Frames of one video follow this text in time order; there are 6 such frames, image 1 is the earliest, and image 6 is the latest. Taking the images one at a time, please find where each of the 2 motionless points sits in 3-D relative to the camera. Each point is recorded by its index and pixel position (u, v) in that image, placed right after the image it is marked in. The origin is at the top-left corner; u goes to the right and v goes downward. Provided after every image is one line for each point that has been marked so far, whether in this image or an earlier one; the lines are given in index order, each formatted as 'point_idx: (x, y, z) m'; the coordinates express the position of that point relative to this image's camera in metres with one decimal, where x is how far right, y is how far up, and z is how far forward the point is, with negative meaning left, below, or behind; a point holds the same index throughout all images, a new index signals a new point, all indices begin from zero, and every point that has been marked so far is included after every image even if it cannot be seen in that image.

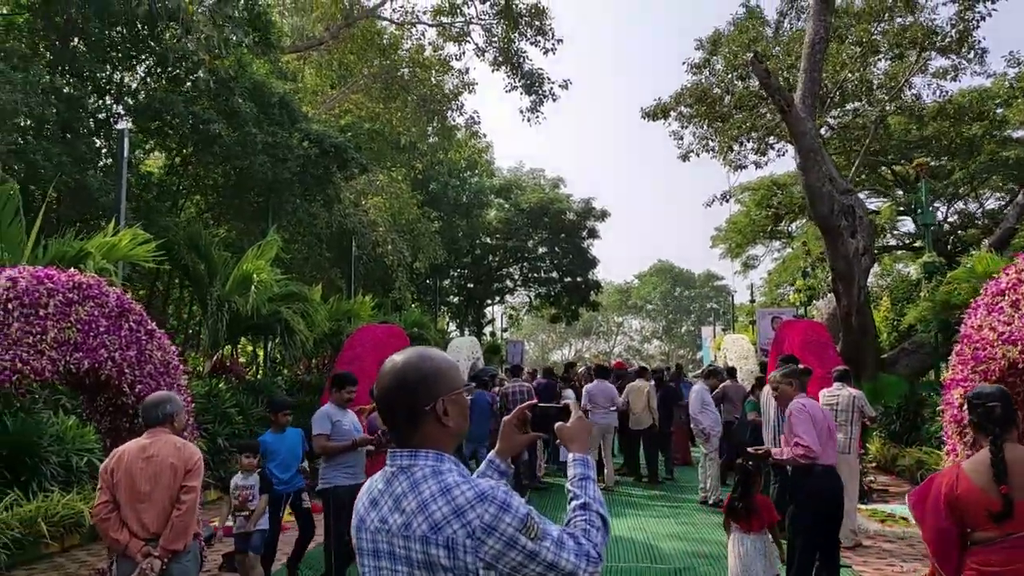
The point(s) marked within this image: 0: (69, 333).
0: (-2.8, -0.3, +5.6) m
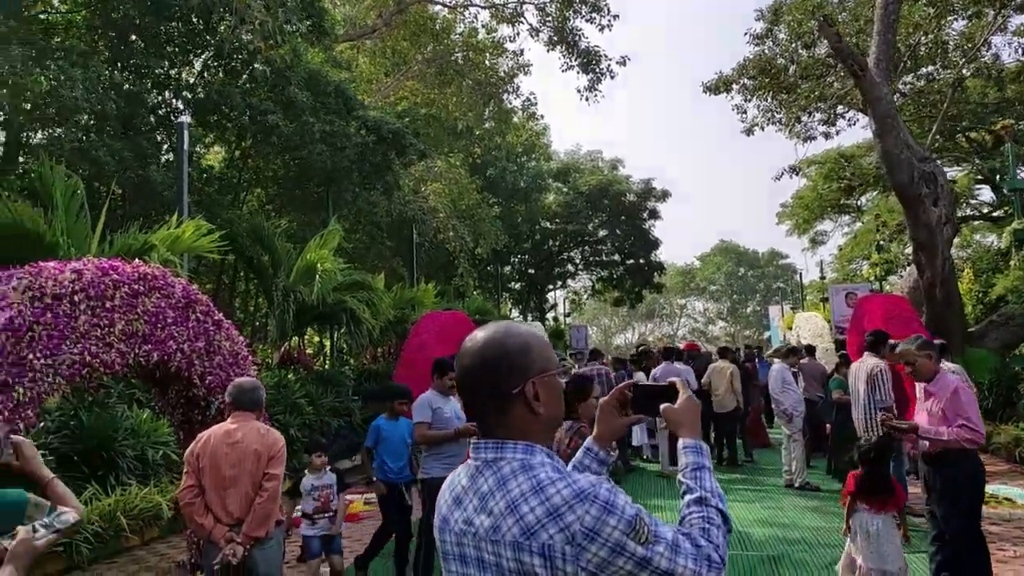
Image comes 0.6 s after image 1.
0: (-2.3, -0.2, +5.5) m
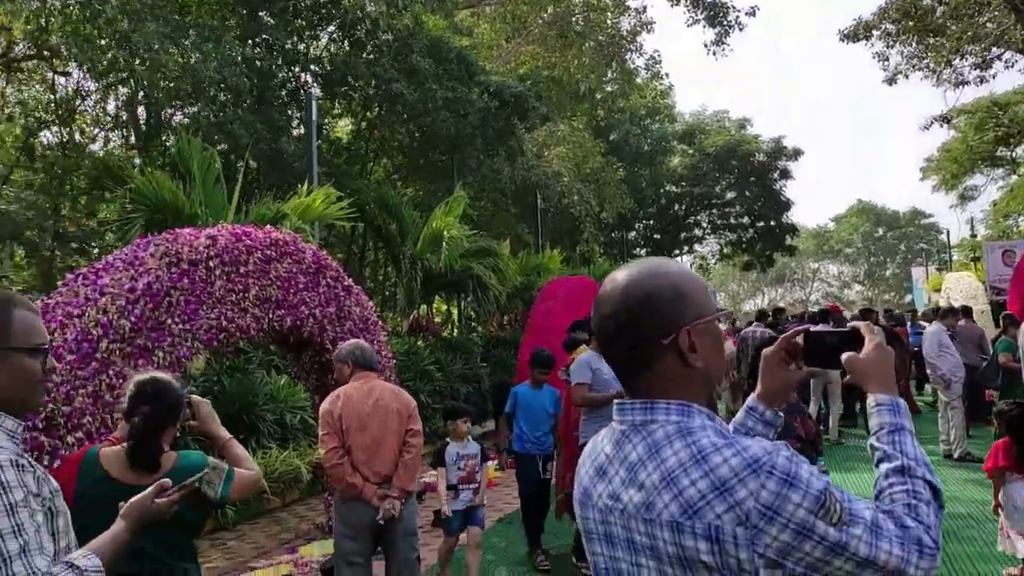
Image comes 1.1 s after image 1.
0: (-1.5, 0.0, +5.5) m
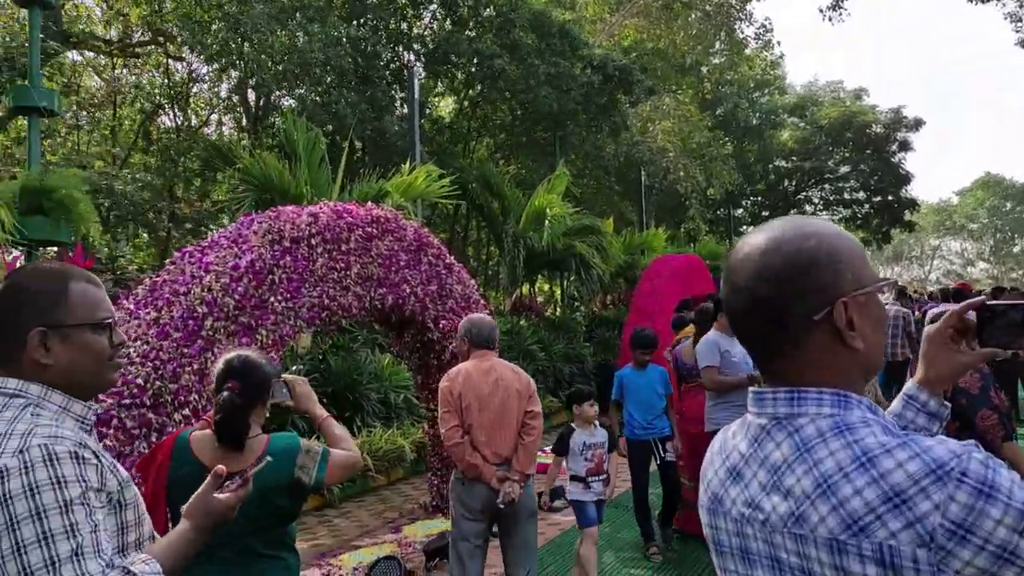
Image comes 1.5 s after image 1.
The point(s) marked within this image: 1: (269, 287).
0: (-0.8, +0.1, +5.4) m
1: (-1.3, 0.0, +4.7) m
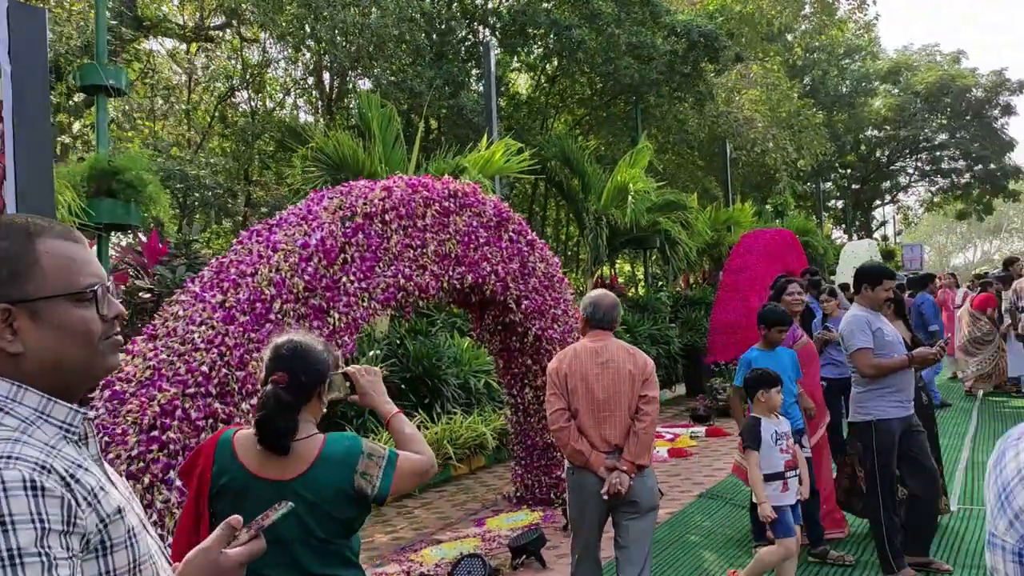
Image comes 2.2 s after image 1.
0: (-0.4, +0.2, +5.1) m
1: (-0.8, +0.1, +4.3) m
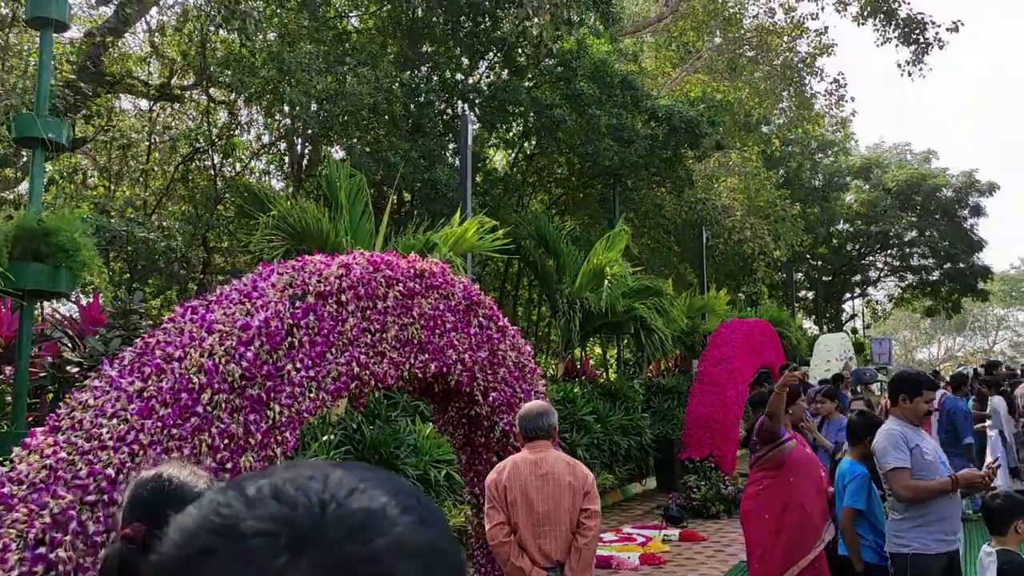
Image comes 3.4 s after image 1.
0: (-0.5, -0.2, +4.6) m
1: (-1.0, -0.3, +3.8) m
